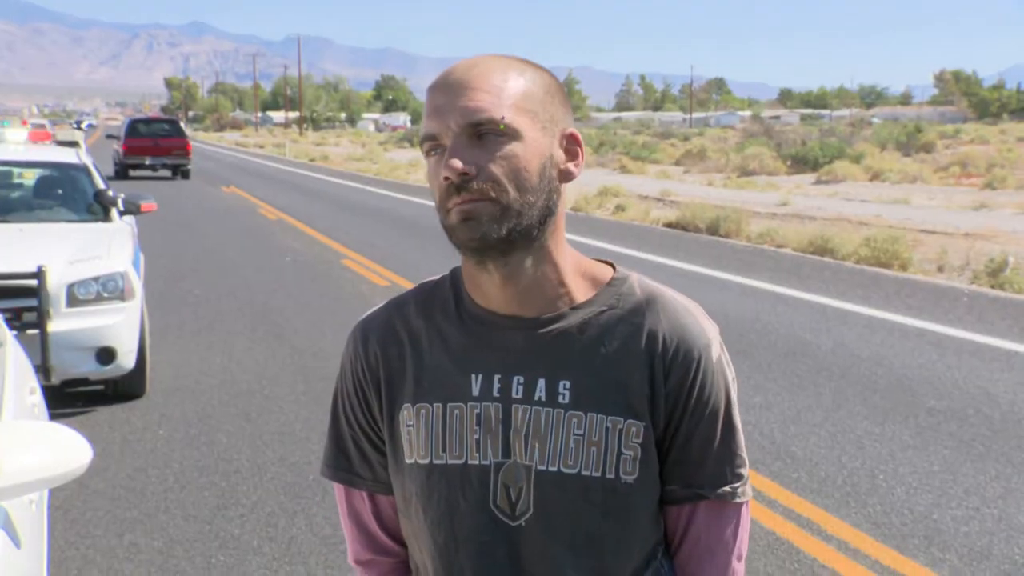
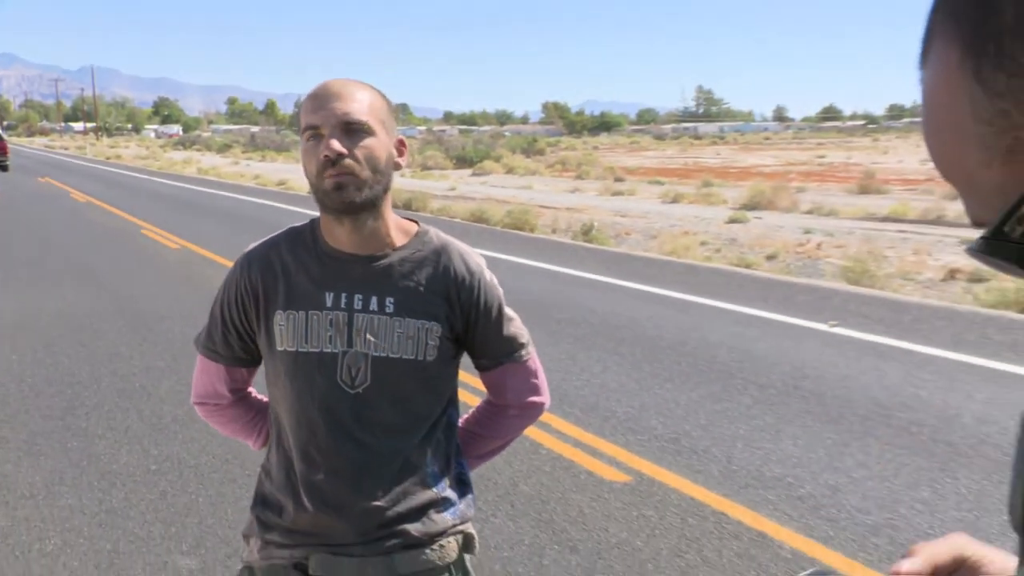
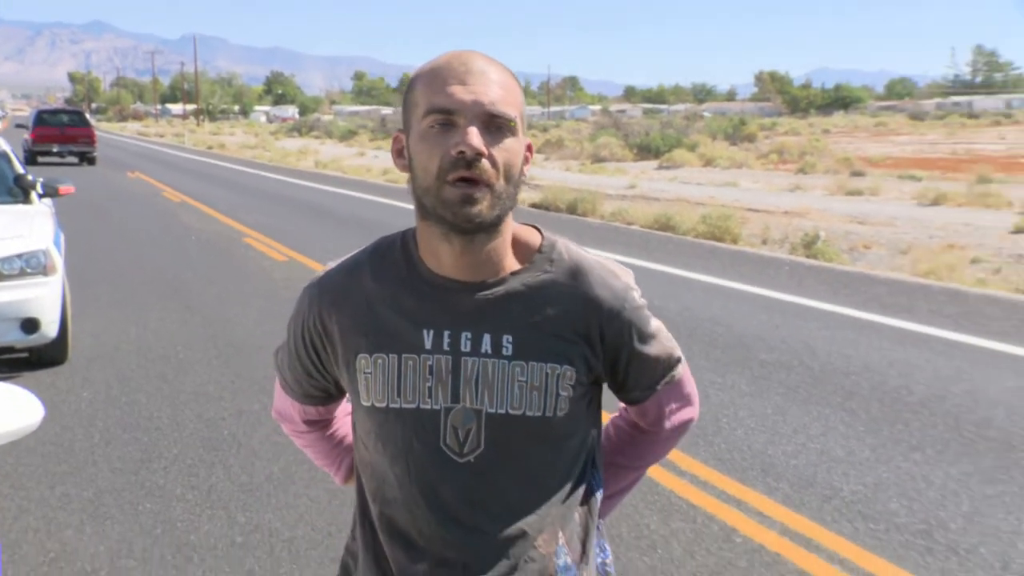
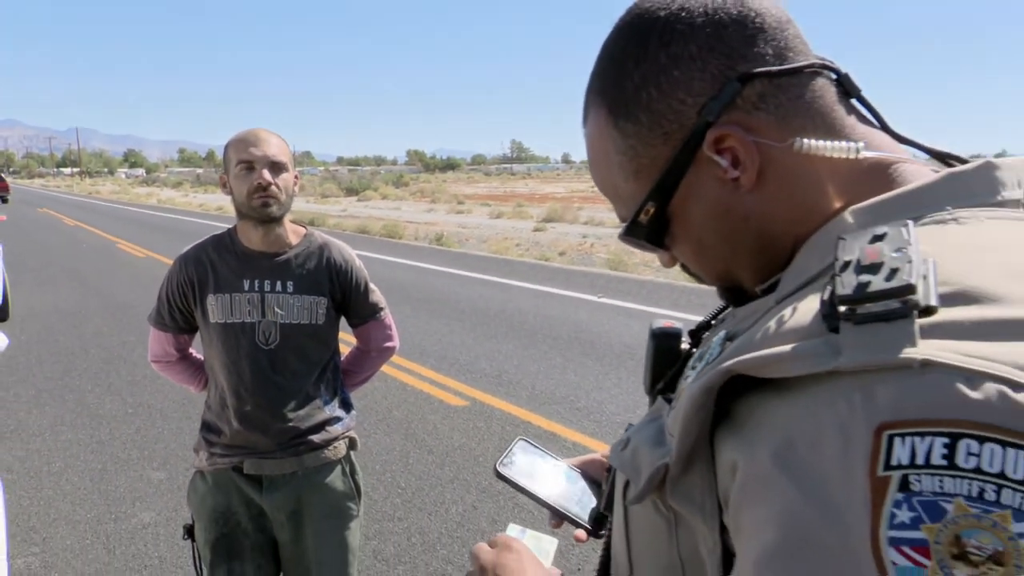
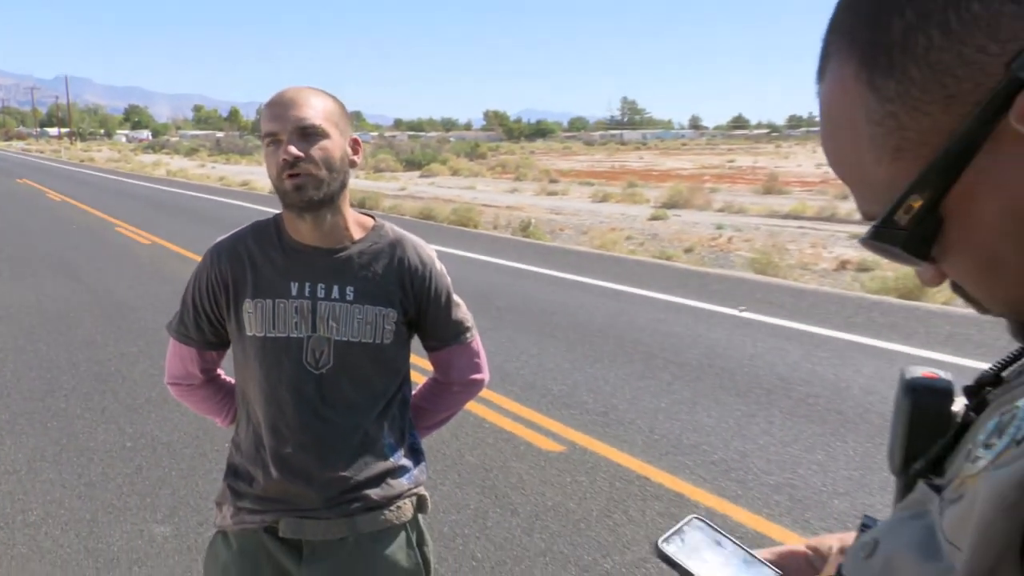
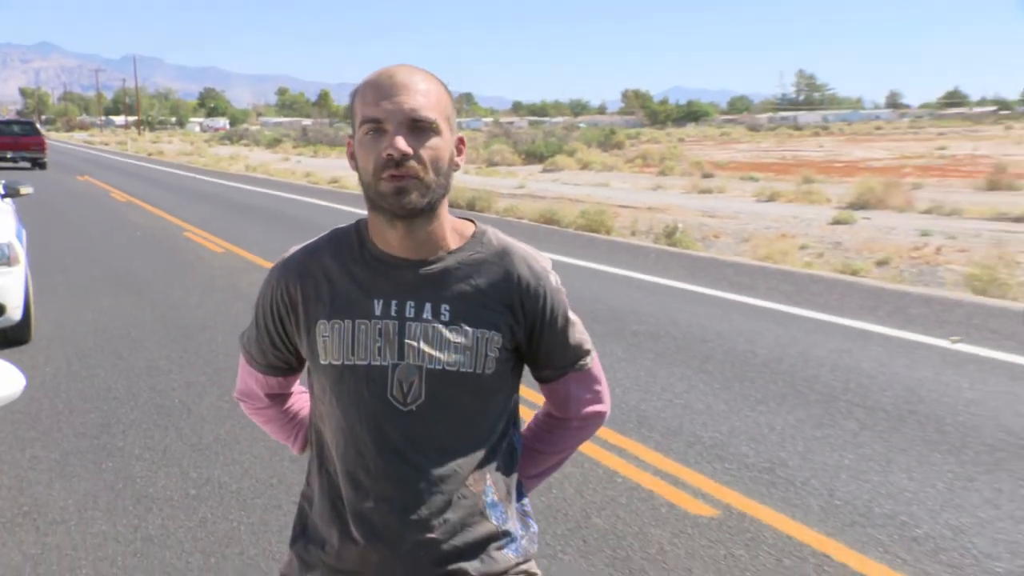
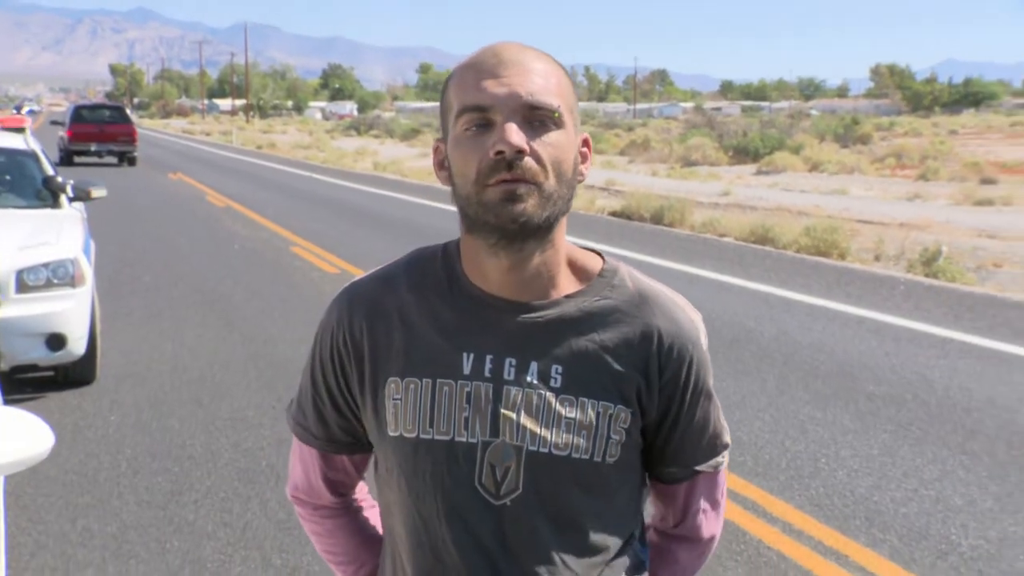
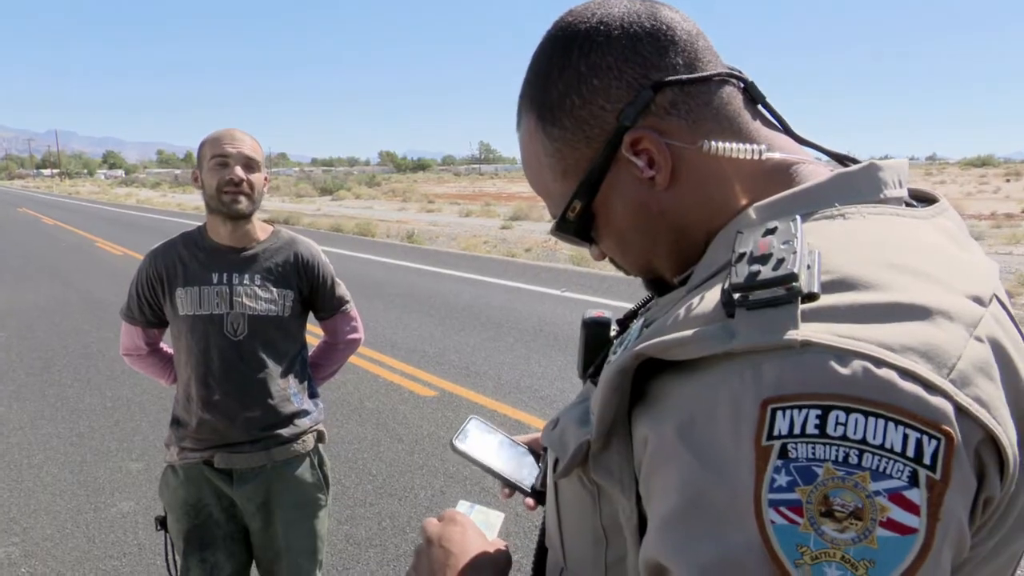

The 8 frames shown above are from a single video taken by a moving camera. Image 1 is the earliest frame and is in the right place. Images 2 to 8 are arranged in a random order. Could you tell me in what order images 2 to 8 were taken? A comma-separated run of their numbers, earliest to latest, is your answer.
7, 3, 6, 2, 5, 4, 8
